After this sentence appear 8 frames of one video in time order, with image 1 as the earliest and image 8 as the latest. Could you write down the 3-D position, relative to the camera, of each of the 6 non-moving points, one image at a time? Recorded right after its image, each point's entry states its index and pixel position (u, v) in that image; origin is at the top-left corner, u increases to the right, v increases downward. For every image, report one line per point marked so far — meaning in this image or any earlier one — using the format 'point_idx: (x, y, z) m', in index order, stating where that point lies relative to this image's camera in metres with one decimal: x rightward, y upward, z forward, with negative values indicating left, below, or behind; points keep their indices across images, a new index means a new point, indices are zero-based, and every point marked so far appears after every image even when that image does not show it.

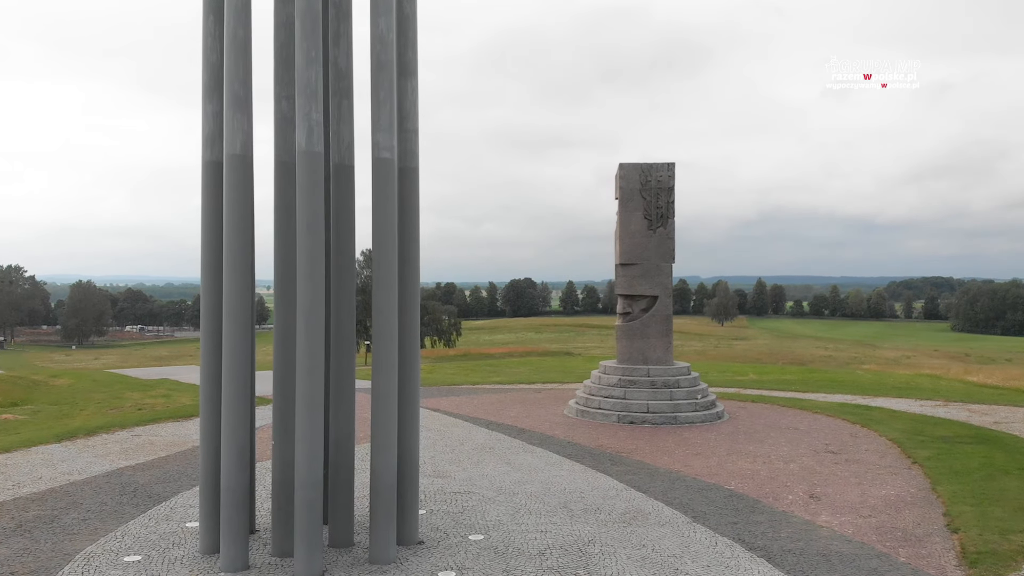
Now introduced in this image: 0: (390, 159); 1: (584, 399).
0: (-1.5, +1.6, +8.5) m
1: (+1.8, -2.9, +17.6) m
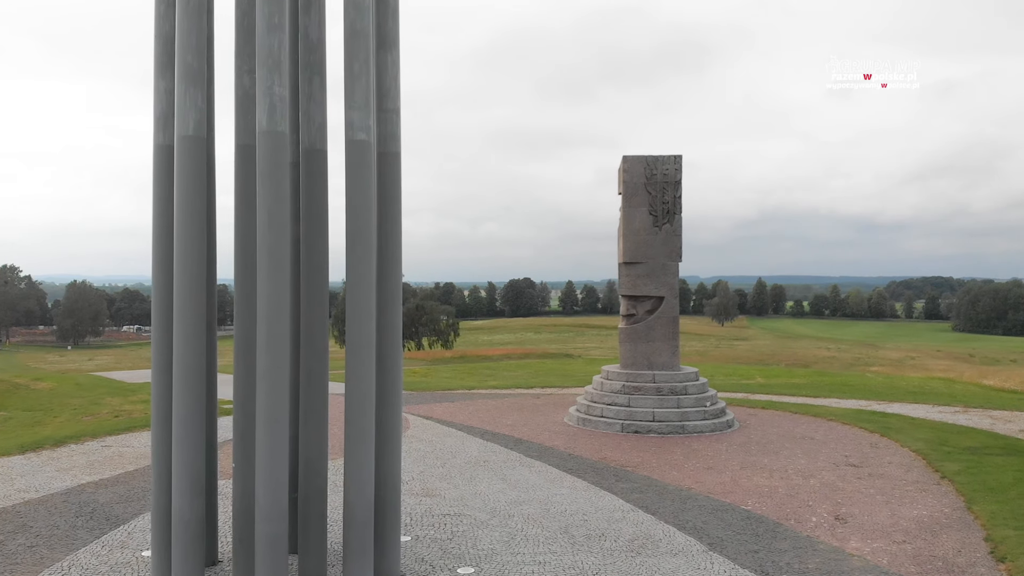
0: (-1.6, +1.6, +7.4) m
1: (+1.7, -2.9, +16.5) m
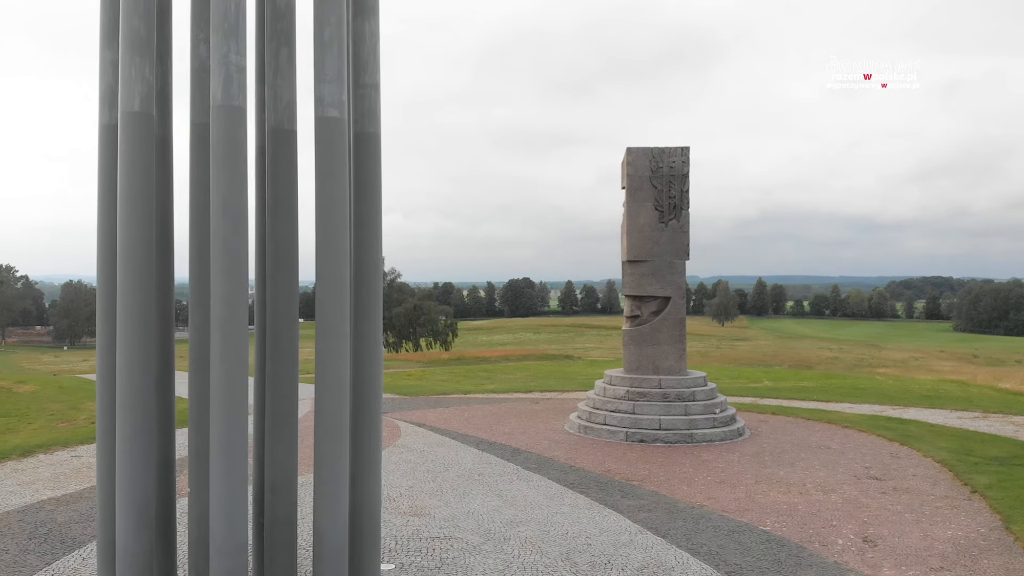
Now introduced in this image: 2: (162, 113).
0: (-1.6, +1.6, +6.5) m
1: (+1.7, -2.9, +15.6) m
2: (-3.6, +1.8, +7.1) m
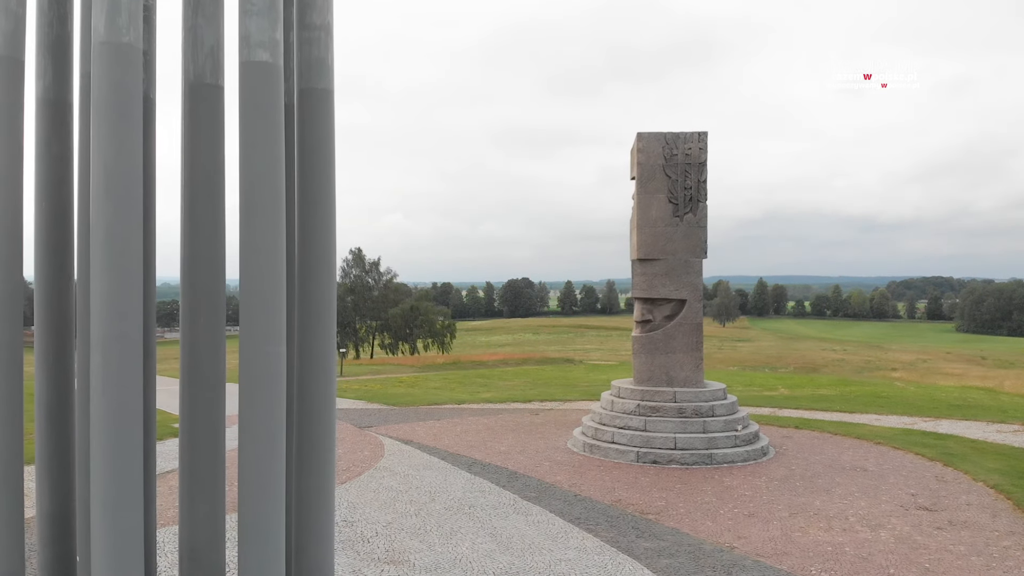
0: (-1.7, +1.6, +4.8) m
1: (+1.6, -2.9, +13.9) m
2: (-3.6, +1.8, +5.5) m
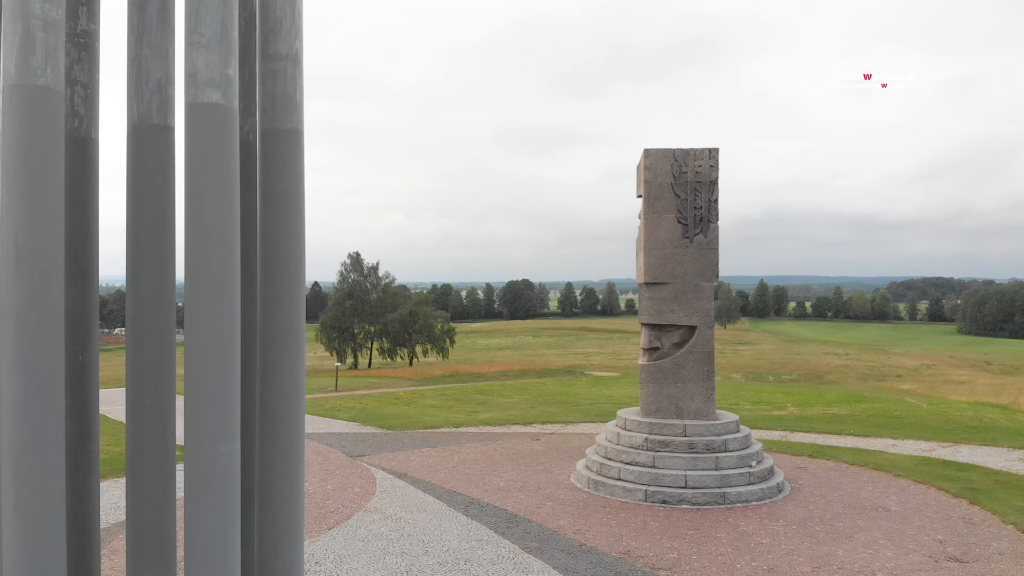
0: (-1.7, +1.1, +4.0) m
1: (+1.6, -3.4, +13.1) m
2: (-3.7, +1.3, +4.7) m
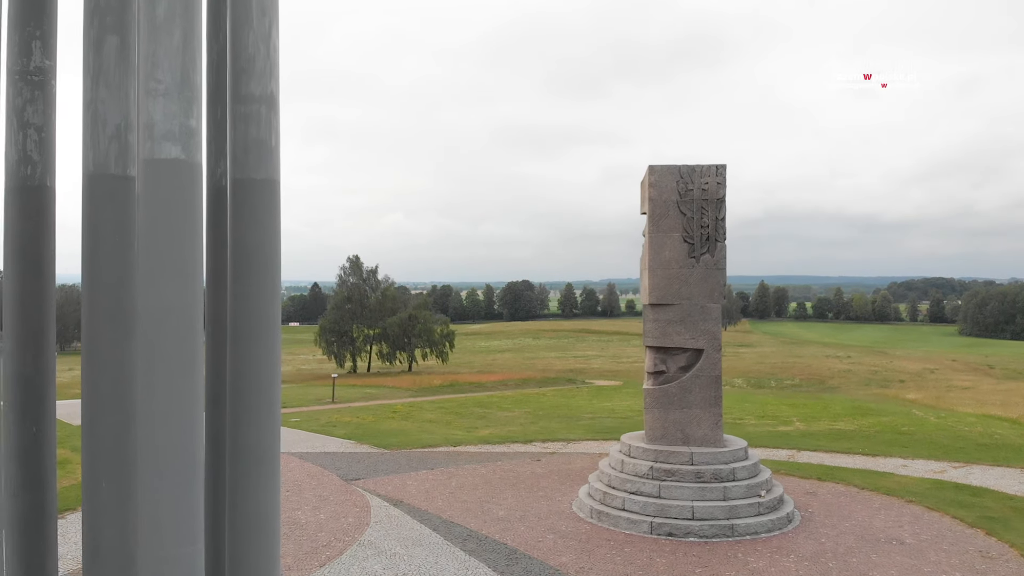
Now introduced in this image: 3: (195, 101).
0: (-1.7, +0.6, +3.6) m
1: (+1.6, -3.8, +12.7) m
2: (-3.7, +0.9, +4.2) m
3: (-1.7, +1.0, +3.6) m
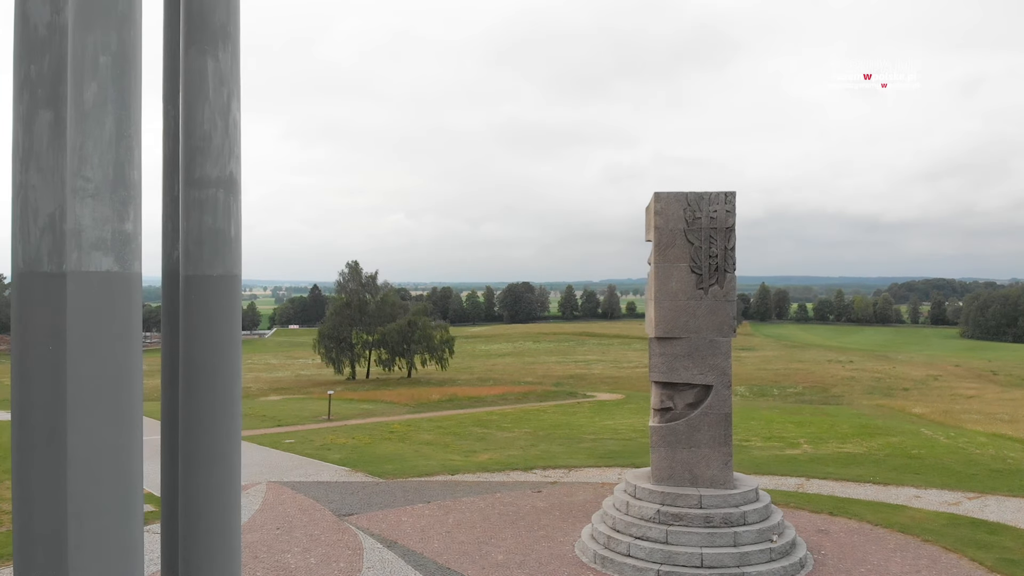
0: (-1.7, +0.1, +3.0) m
1: (+1.6, -4.4, +12.1) m
2: (-3.7, +0.3, +3.6) m
3: (-1.7, +0.4, +3.0) m
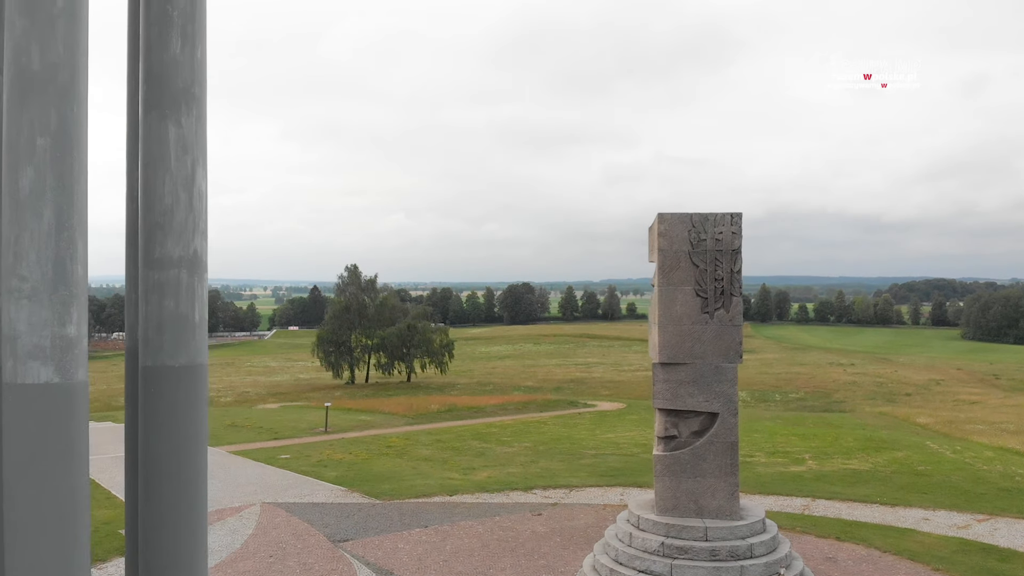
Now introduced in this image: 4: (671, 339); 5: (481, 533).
0: (-1.7, -0.4, +2.6) m
1: (+1.6, -4.8, +11.7) m
2: (-3.7, -0.2, +3.3) m
3: (-1.7, 0.0, +2.7) m
4: (+2.8, -0.9, +12.0) m
5: (-0.6, -5.2, +14.6) m
